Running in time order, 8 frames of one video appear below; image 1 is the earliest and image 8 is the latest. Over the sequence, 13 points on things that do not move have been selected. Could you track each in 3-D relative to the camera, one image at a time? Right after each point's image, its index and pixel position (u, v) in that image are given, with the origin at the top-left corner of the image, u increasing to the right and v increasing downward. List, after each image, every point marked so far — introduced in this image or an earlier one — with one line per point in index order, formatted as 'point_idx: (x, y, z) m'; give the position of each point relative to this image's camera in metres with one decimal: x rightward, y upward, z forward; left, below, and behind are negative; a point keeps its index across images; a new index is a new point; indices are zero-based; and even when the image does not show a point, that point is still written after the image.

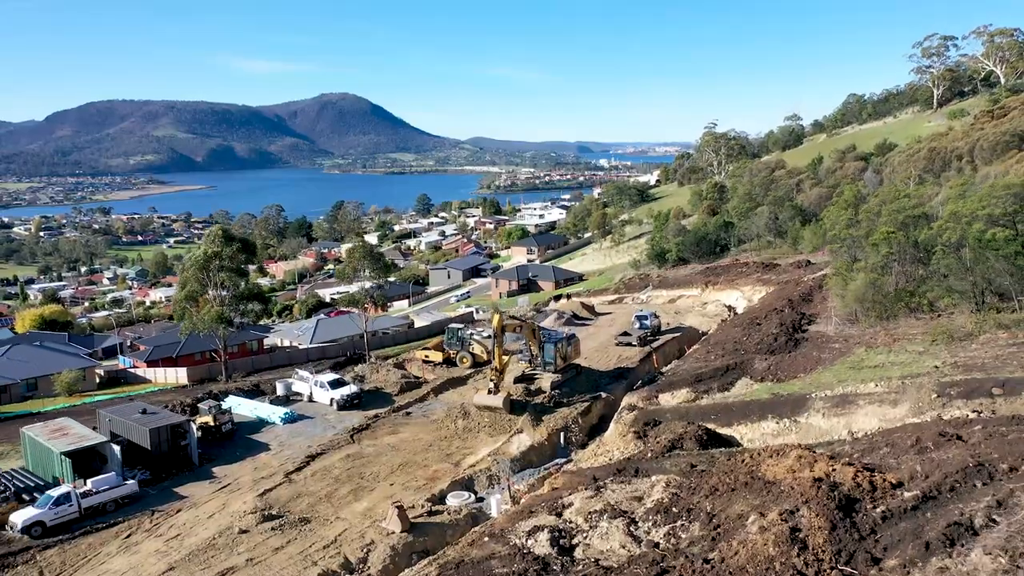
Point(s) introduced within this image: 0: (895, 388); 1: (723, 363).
0: (+2.7, -0.7, +5.7) m
1: (+2.0, -0.7, +8.0) m
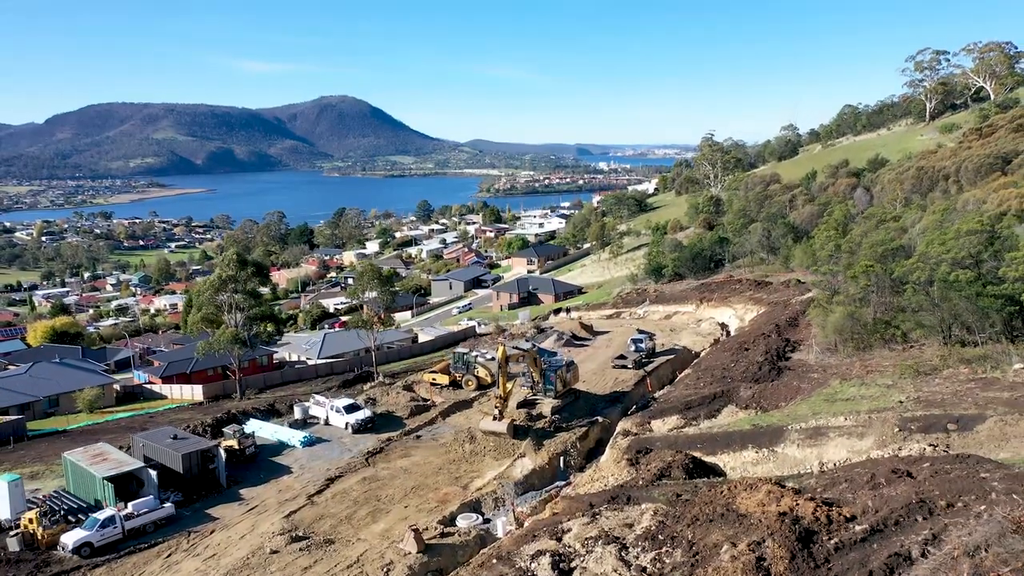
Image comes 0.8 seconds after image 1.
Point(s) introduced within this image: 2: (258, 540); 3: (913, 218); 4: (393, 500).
0: (+2.7, -1.0, +6.3) m
1: (+2.1, -1.1, +8.6) m
2: (-2.0, -2.0, +6.7) m
3: (+6.7, +1.1, +13.7) m
4: (-1.0, -1.9, +7.3) m
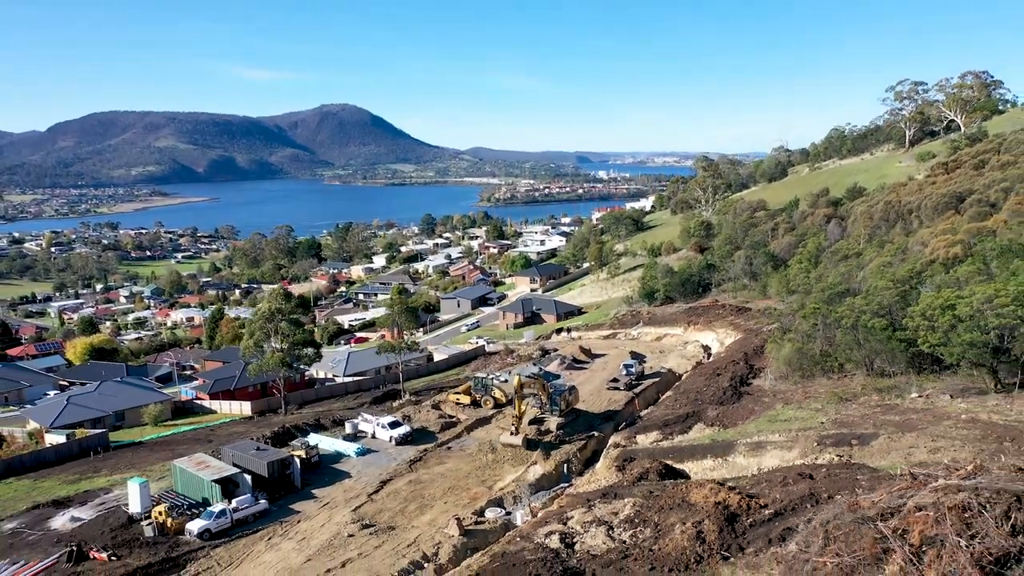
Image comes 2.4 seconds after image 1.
0: (+2.9, -1.5, +8.4) m
1: (+2.2, -1.6, +10.7) m
2: (-1.9, -2.5, +8.8) m
3: (+6.9, +0.5, +15.8) m
4: (-0.9, -2.4, +9.4) m
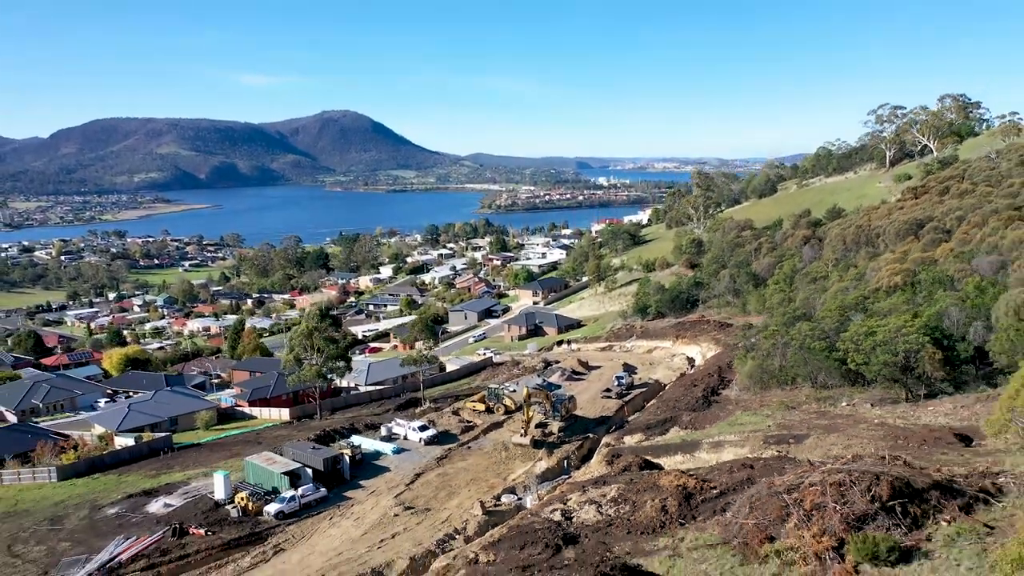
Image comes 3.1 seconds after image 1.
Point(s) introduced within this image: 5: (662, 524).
0: (+3.0, -1.9, +10.7) m
1: (+2.4, -2.0, +13.0) m
2: (-1.7, -3.0, +11.0) m
3: (+7.0, +0.1, +18.0) m
4: (-0.7, -2.8, +11.7) m
5: (+1.5, -2.4, +8.3) m
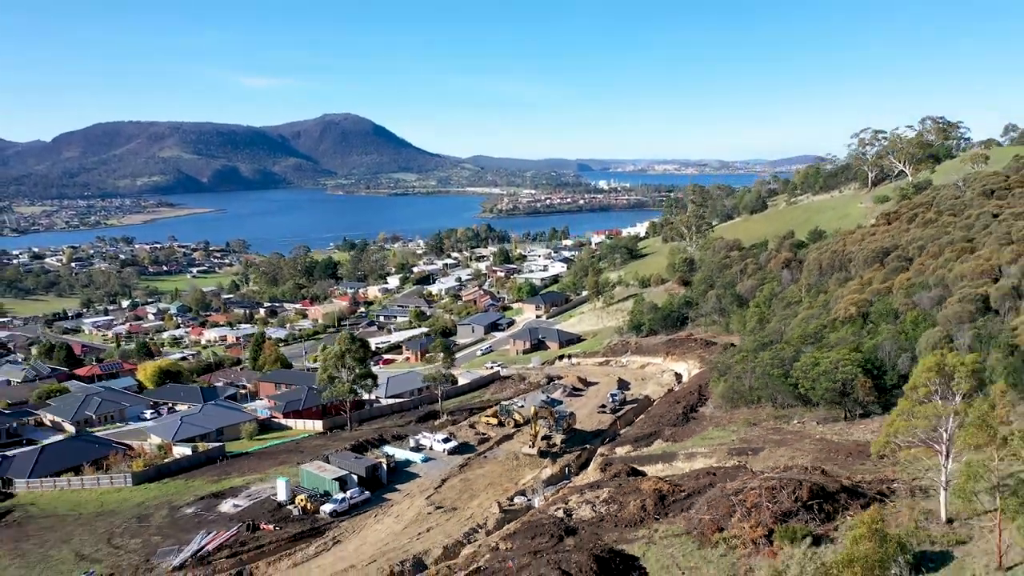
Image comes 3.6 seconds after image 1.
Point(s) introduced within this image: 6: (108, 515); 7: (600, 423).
0: (+3.2, -2.6, +13.1) m
1: (+2.6, -2.7, +15.4) m
2: (-1.5, -3.6, +13.4) m
3: (+7.2, -0.6, +20.5) m
4: (-0.6, -3.5, +14.1) m
5: (+1.7, -3.0, +10.7) m
6: (-7.4, -4.2, +15.2) m
7: (+1.9, -2.9, +17.8) m
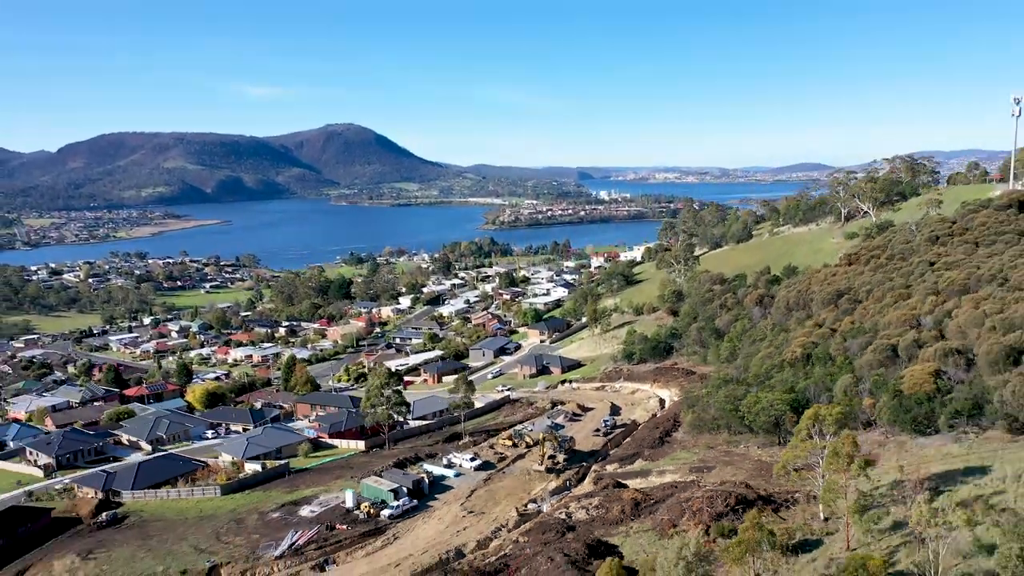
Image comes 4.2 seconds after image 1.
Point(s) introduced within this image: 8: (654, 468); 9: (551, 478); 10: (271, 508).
0: (+3.5, -3.8, +17.3) m
1: (+2.9, -3.9, +19.6) m
2: (-1.2, -4.8, +17.6) m
3: (+7.5, -1.8, +24.7) m
4: (-0.2, -4.7, +18.3) m
5: (+2.0, -4.2, +14.9) m
6: (-7.1, -5.4, +19.4) m
7: (+2.2, -4.2, +22.0) m
8: (+3.1, -3.9, +17.6) m
9: (+0.9, -4.5, +19.2) m
10: (-5.7, -5.2, +19.3) m
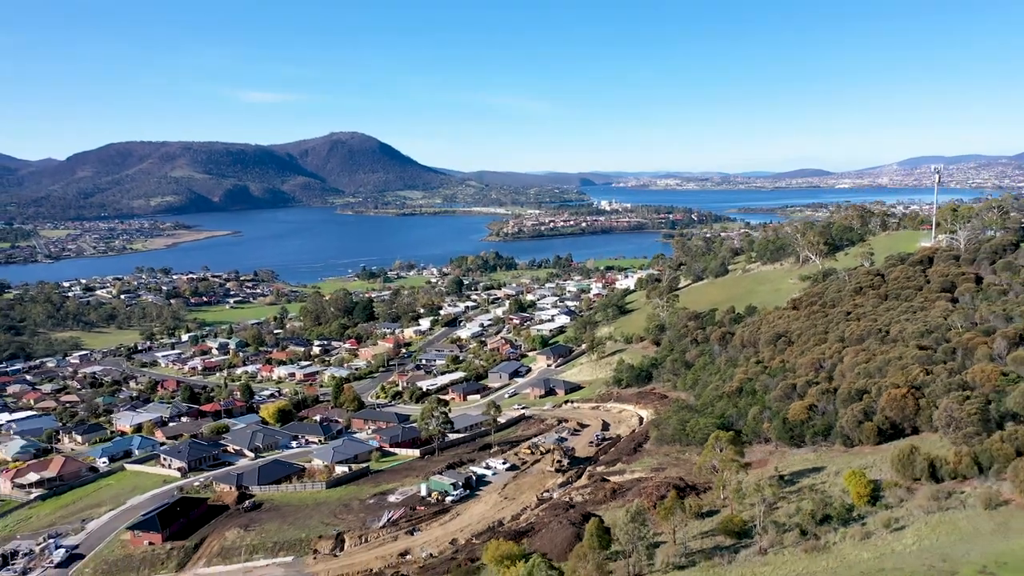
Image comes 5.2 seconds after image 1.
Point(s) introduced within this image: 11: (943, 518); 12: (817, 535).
0: (+4.2, -5.7, +26.0) m
1: (+3.6, -5.8, +28.3) m
2: (-0.6, -6.8, +26.4) m
3: (+8.2, -3.8, +33.4) m
4: (+0.4, -6.6, +27.0) m
5: (+2.6, -6.1, +23.6) m
6: (-6.4, -7.4, +28.1) m
7: (+2.9, -6.1, +30.7) m
8: (+3.7, -5.8, +26.4) m
9: (+1.6, -6.4, +28.0) m
10: (-5.0, -7.1, +28.1) m
11: (+9.1, -4.8, +17.3) m
12: (+6.7, -5.4, +18.0) m
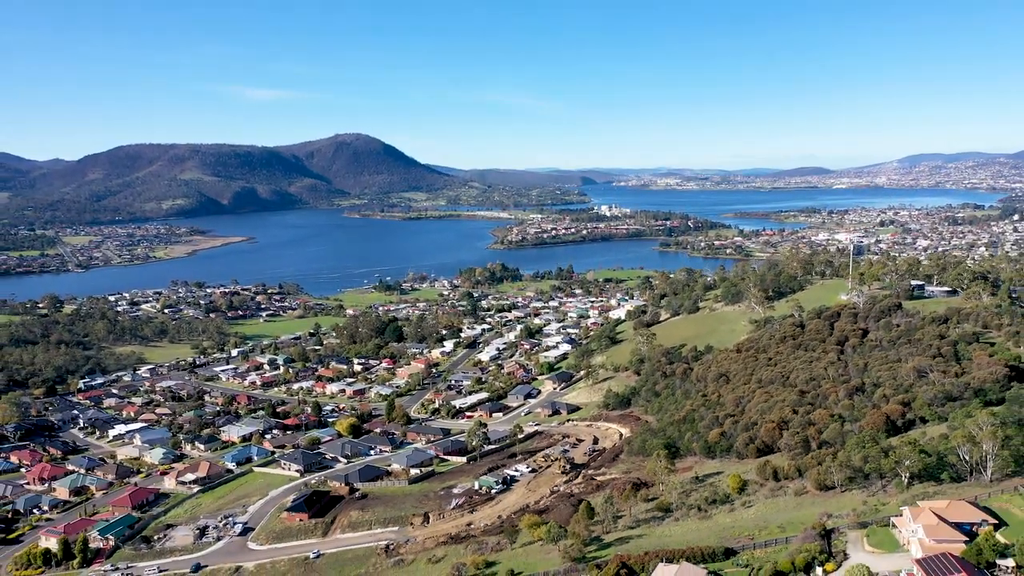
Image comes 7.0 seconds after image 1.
0: (+5.2, -9.1, +40.8) m
1: (+4.6, -9.2, +43.1) m
2: (+0.5, -10.2, +41.1) m
3: (+9.3, -7.2, +48.1) m
4: (+1.5, -10.0, +41.8) m
5: (+3.7, -9.5, +38.4) m
6: (-5.3, -10.8, +42.9) m
7: (+4.0, -9.5, +45.5) m
8: (+4.8, -9.2, +41.1) m
9: (+2.7, -9.8, +42.7) m
10: (-3.9, -10.5, +42.8) m
11: (+10.1, -8.3, +32.1) m
12: (+7.8, -8.8, +32.7) m
